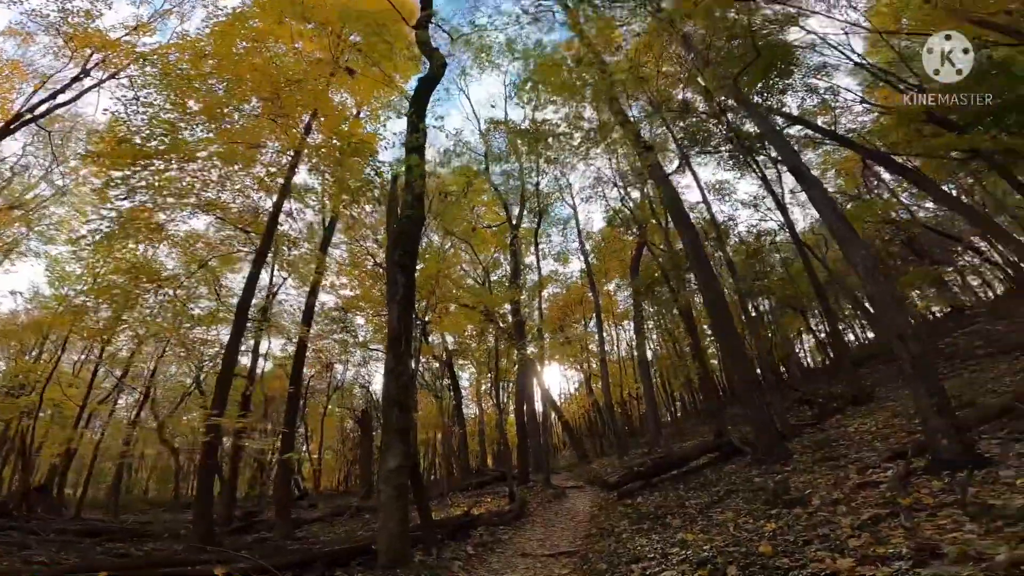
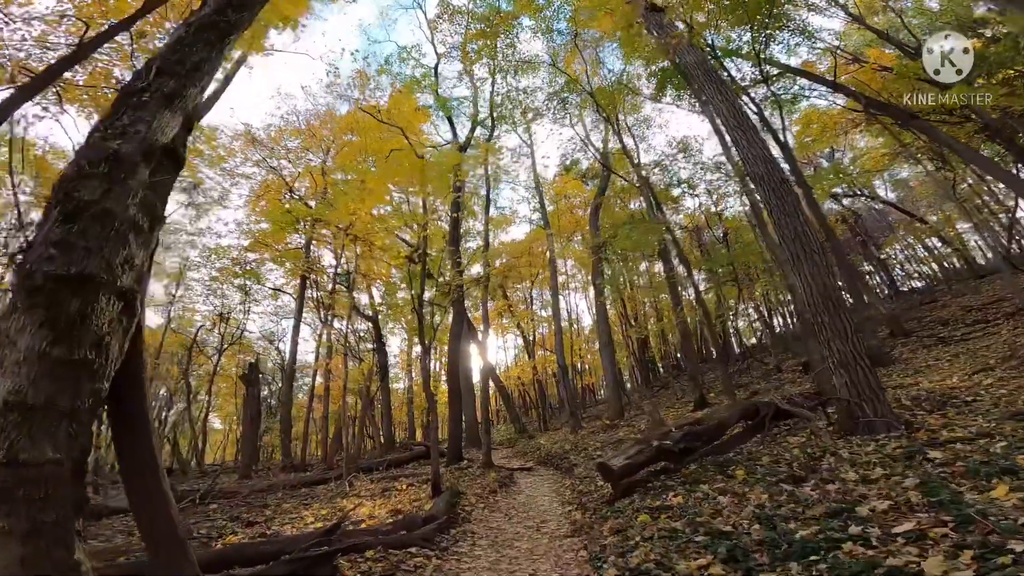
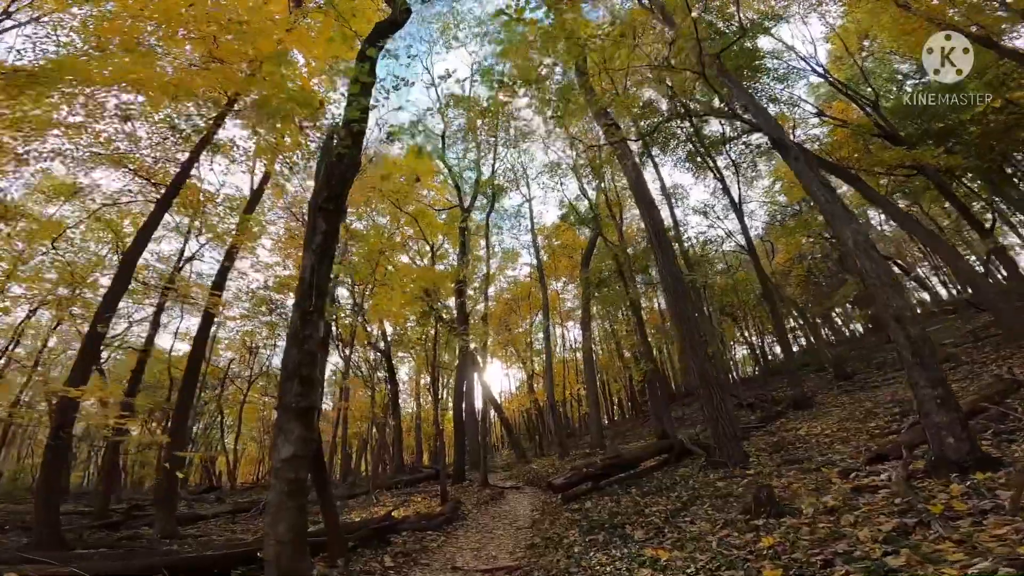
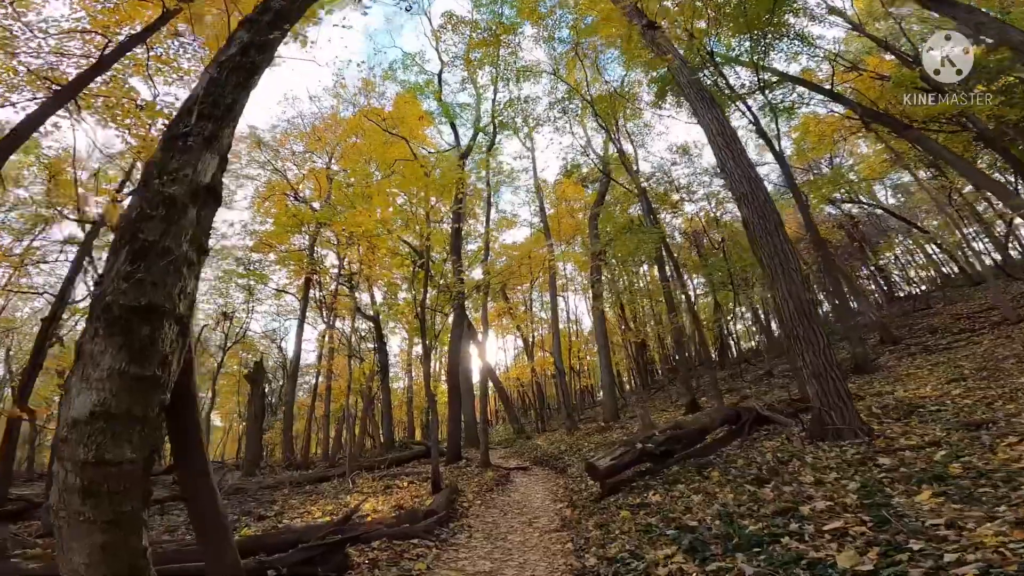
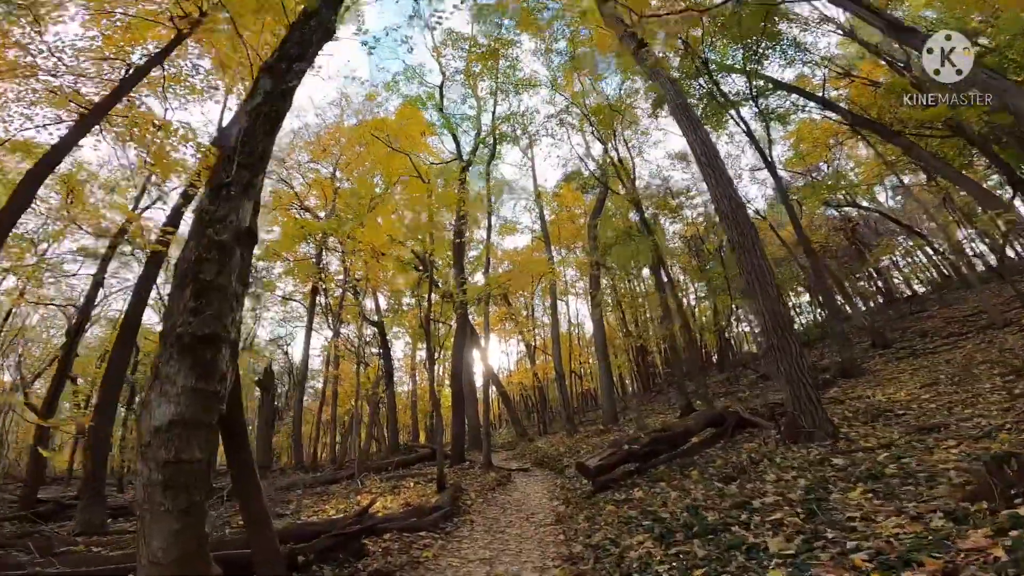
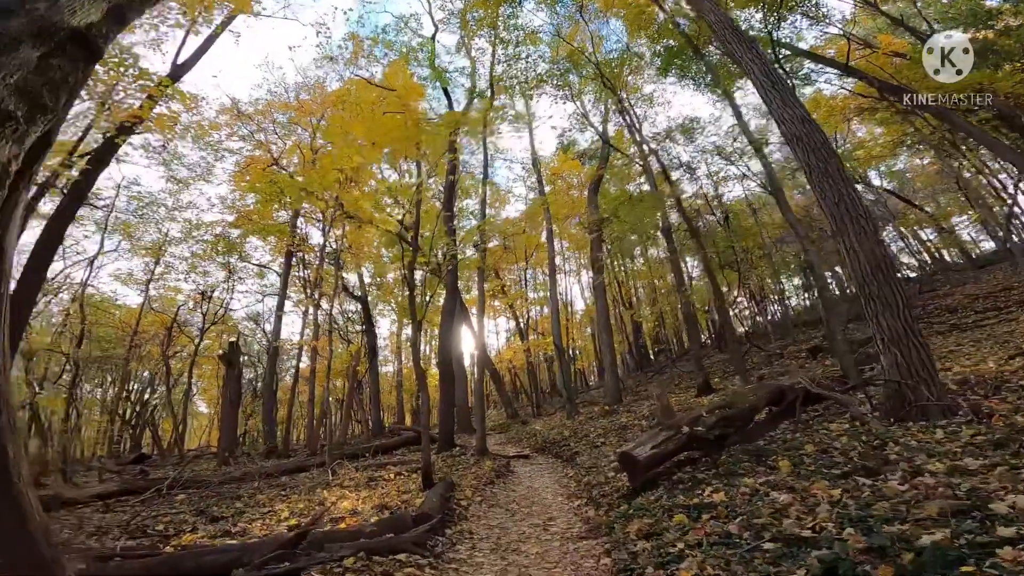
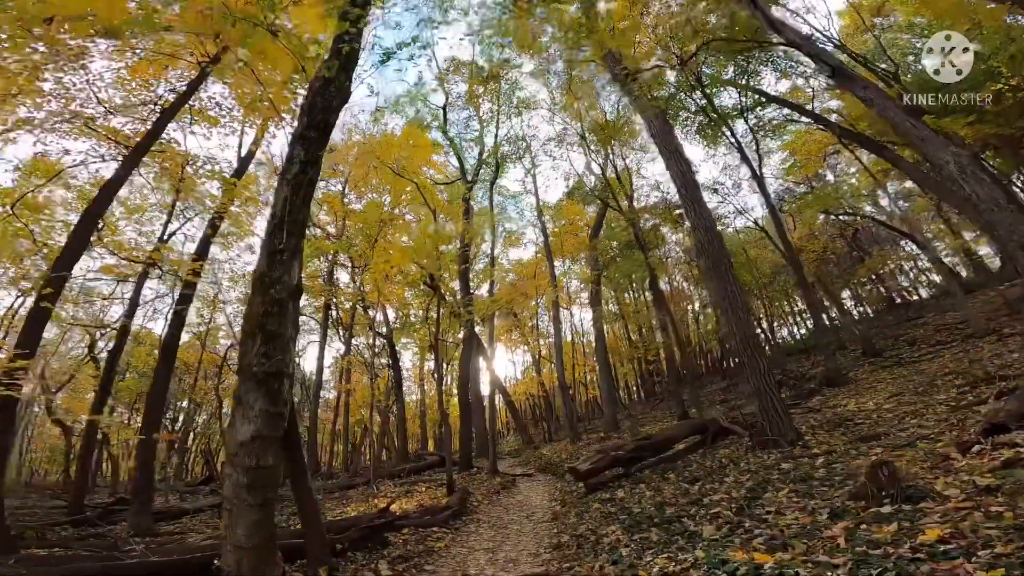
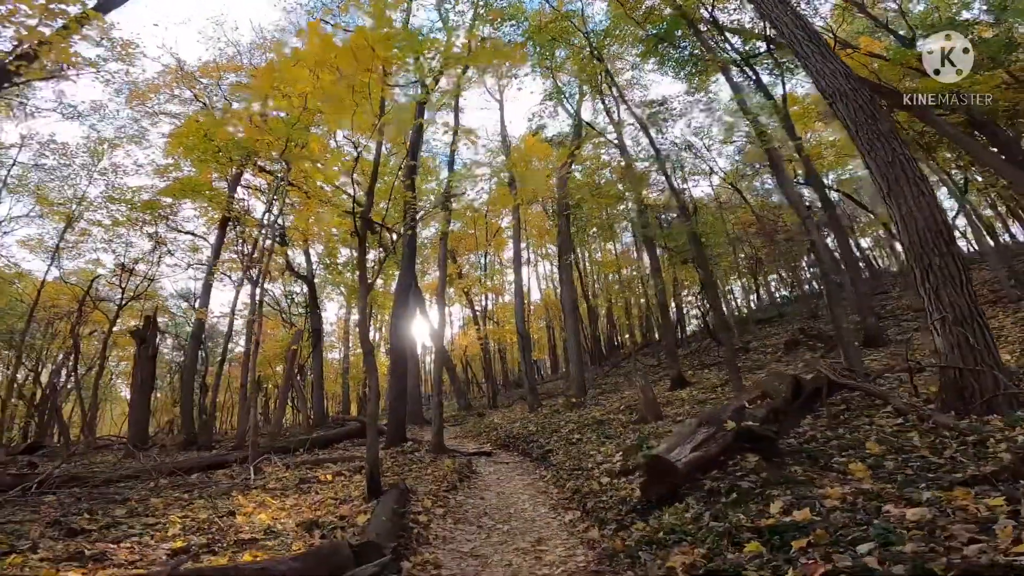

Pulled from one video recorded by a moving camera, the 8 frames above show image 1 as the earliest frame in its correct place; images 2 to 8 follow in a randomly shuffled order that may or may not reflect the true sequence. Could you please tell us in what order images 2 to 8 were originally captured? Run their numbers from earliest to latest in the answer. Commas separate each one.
3, 7, 5, 4, 2, 6, 8
